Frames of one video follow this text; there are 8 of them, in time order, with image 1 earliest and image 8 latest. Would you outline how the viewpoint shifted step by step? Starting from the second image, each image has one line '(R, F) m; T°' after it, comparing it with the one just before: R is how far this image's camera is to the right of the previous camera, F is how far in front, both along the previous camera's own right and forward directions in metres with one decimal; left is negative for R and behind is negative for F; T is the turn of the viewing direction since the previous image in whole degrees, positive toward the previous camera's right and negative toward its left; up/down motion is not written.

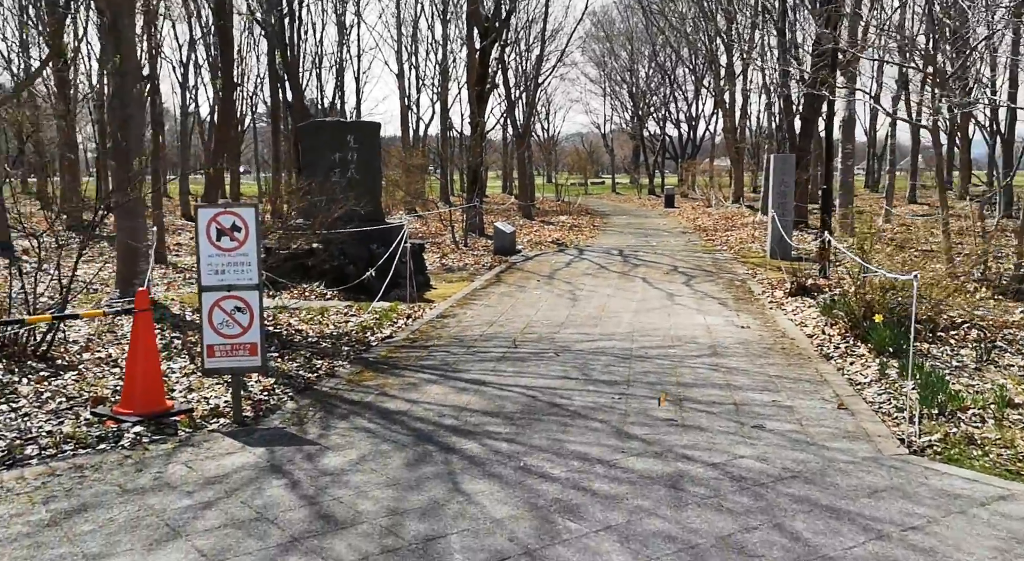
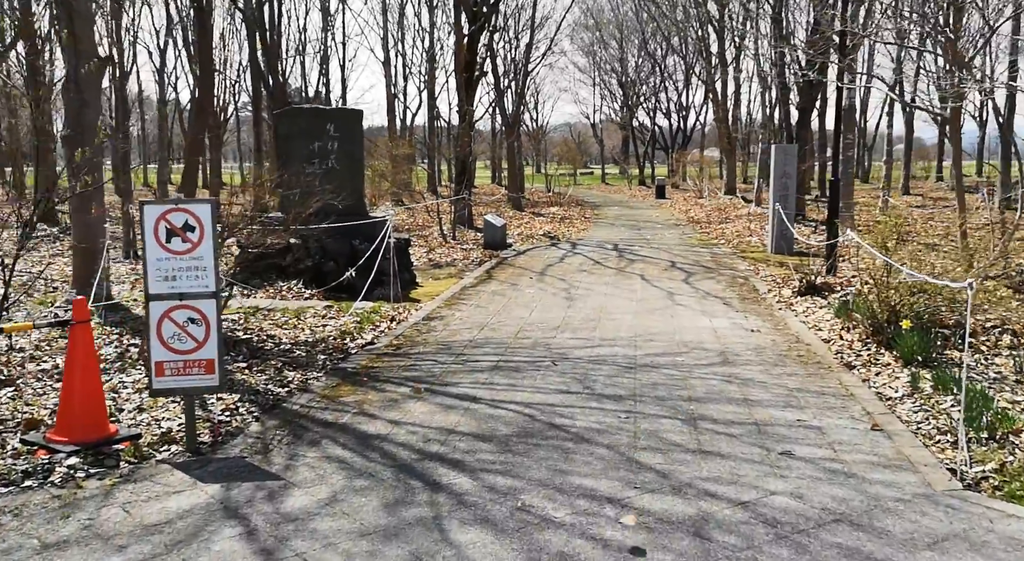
(0.0, +0.7) m; +1°
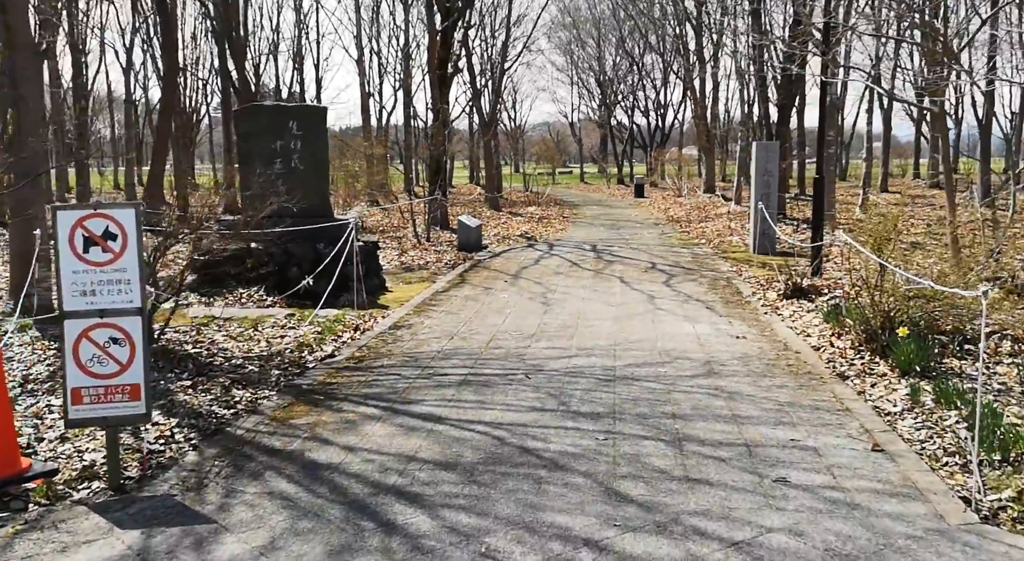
(+0.1, +0.5) m; +1°
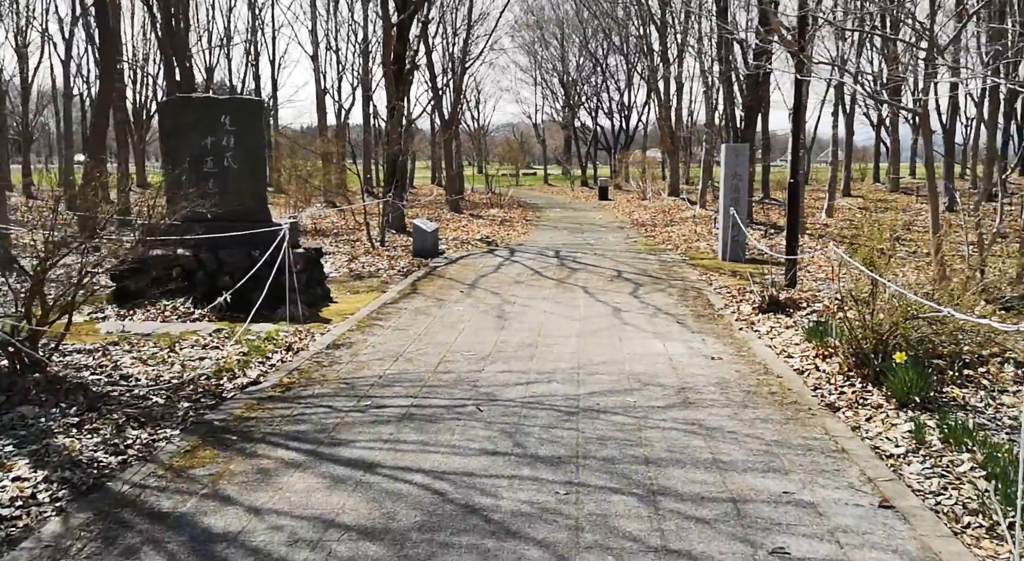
(+0.1, +0.8) m; +2°
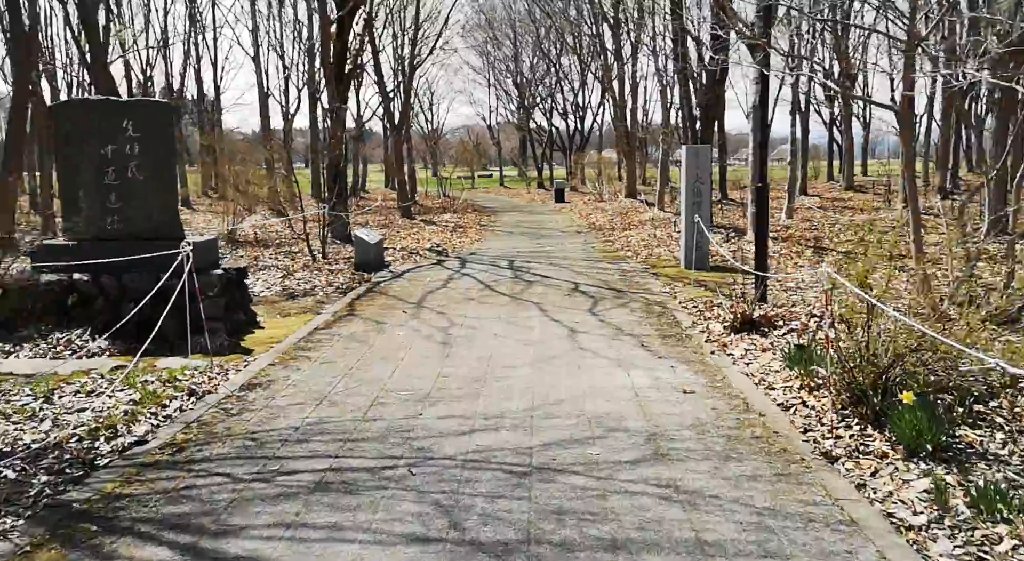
(+0.1, +1.0) m; +3°
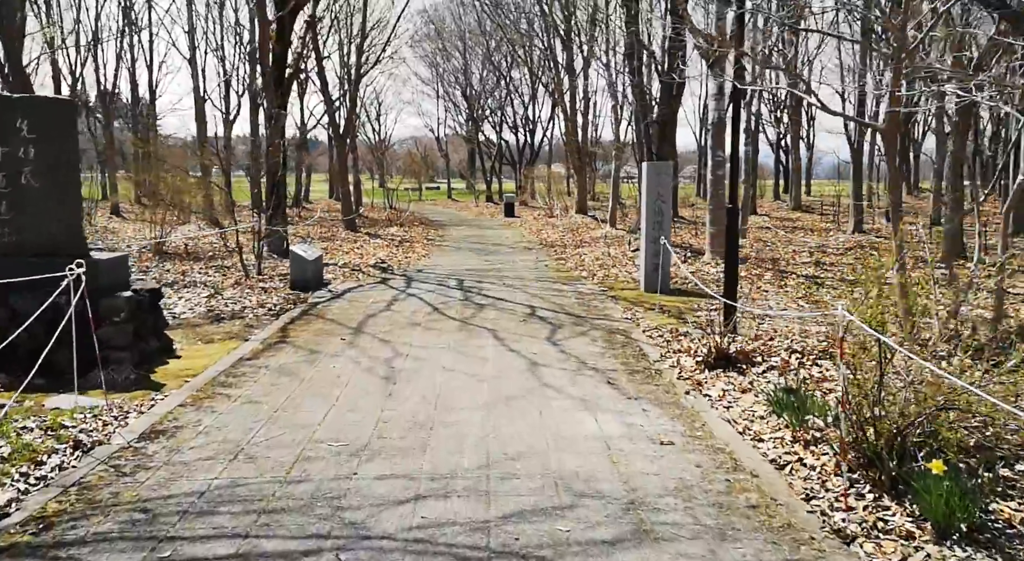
(0.0, +0.9) m; +3°
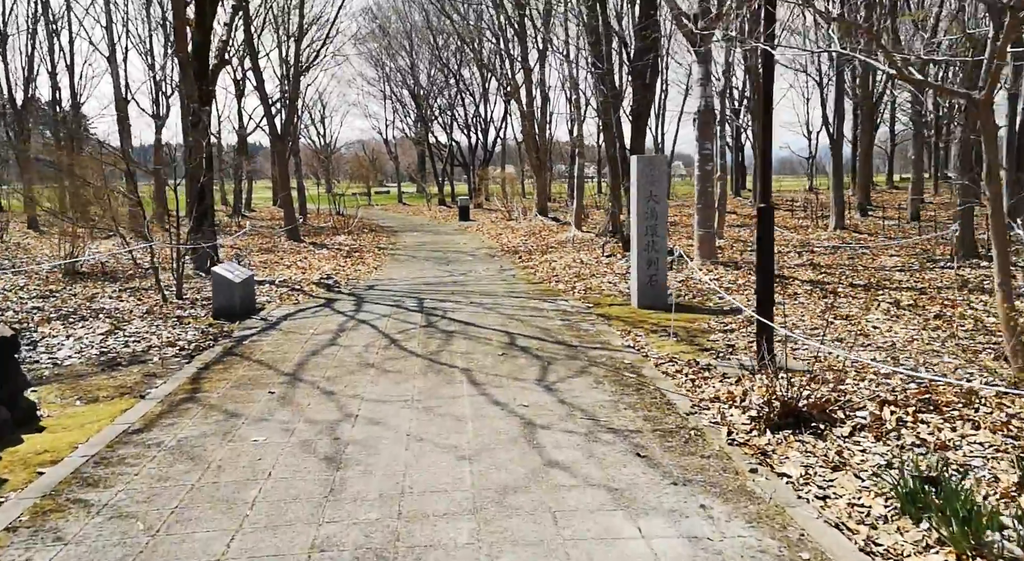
(-0.2, +2.1) m; +3°
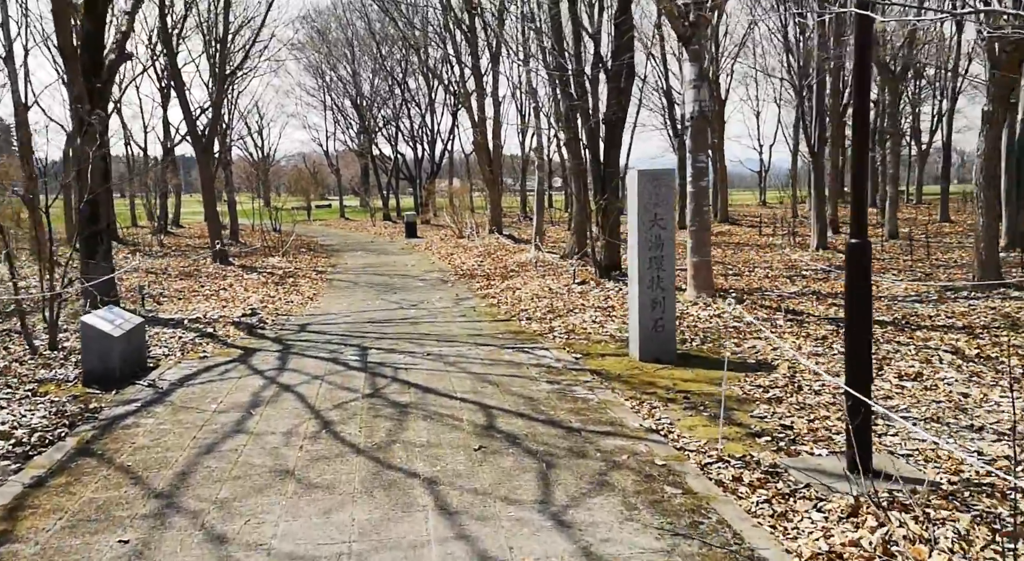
(-0.2, +2.5) m; +3°
